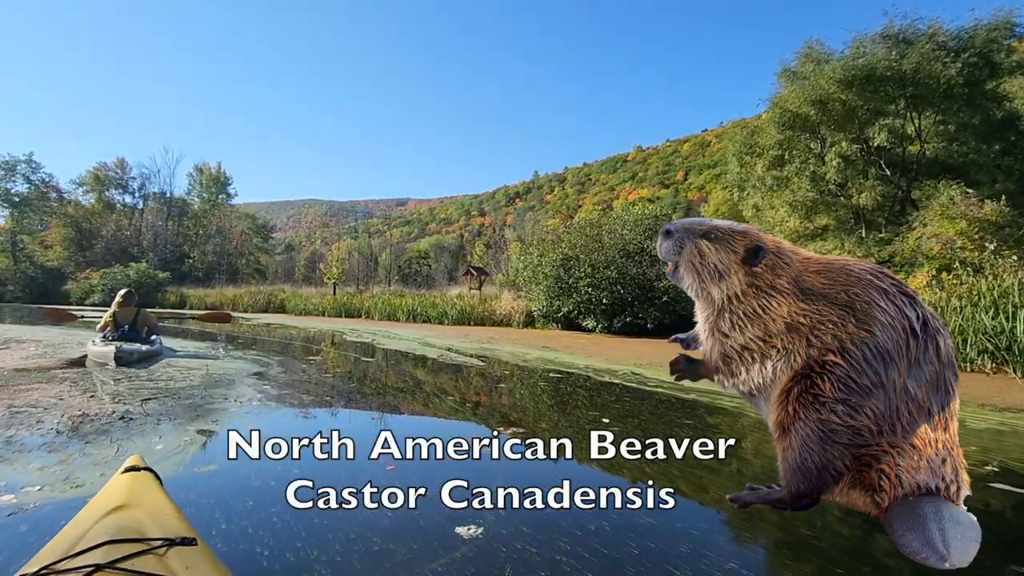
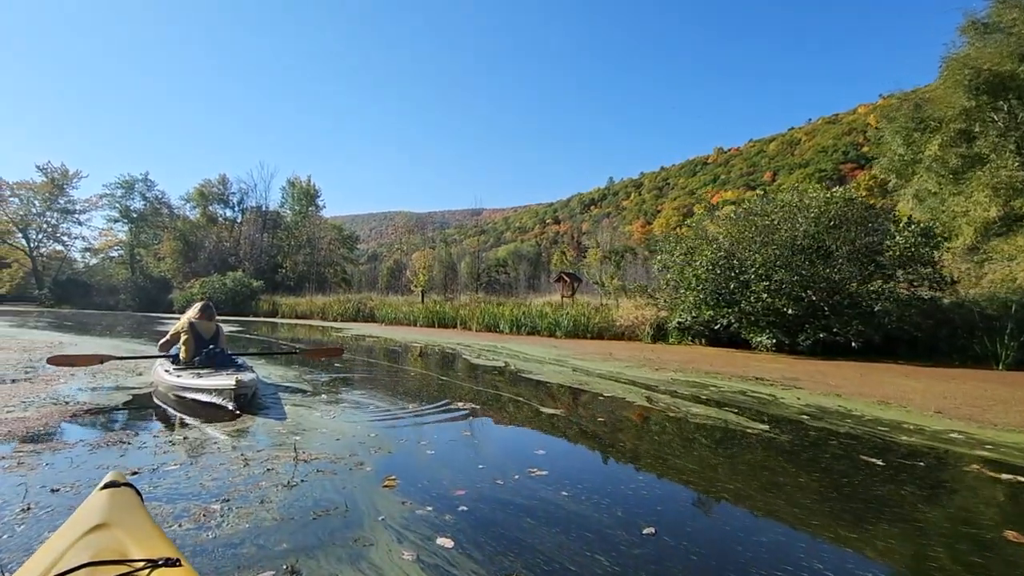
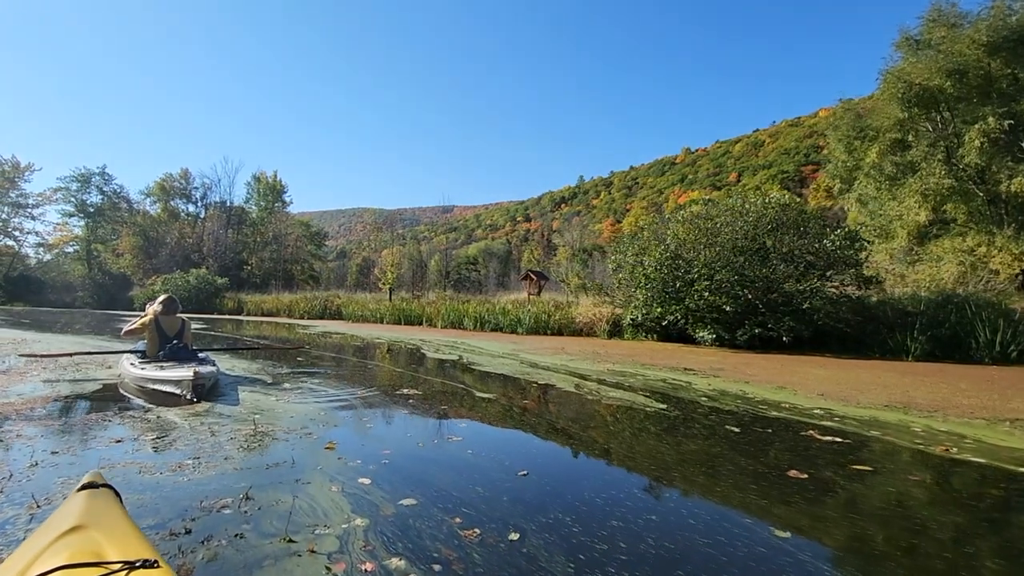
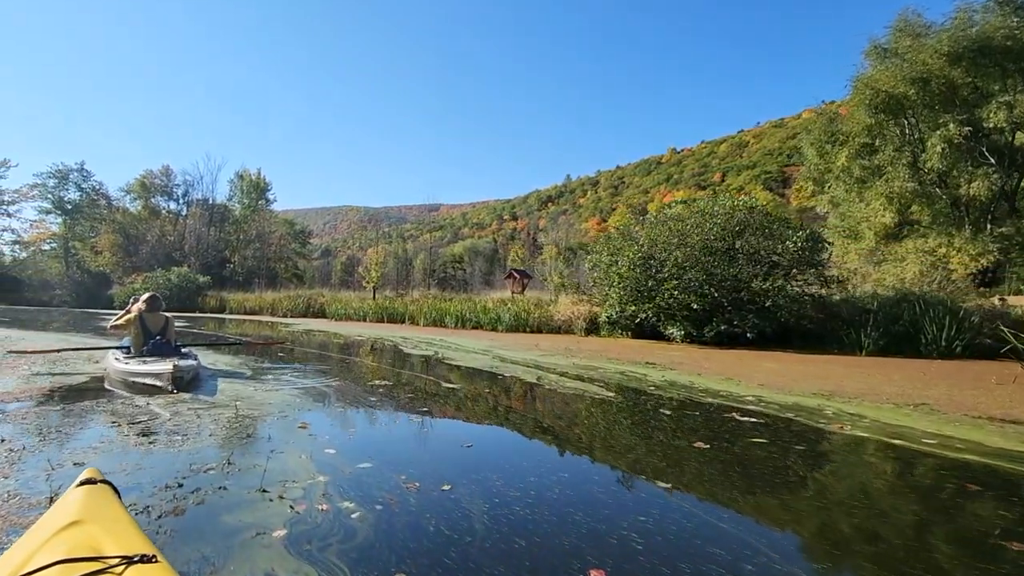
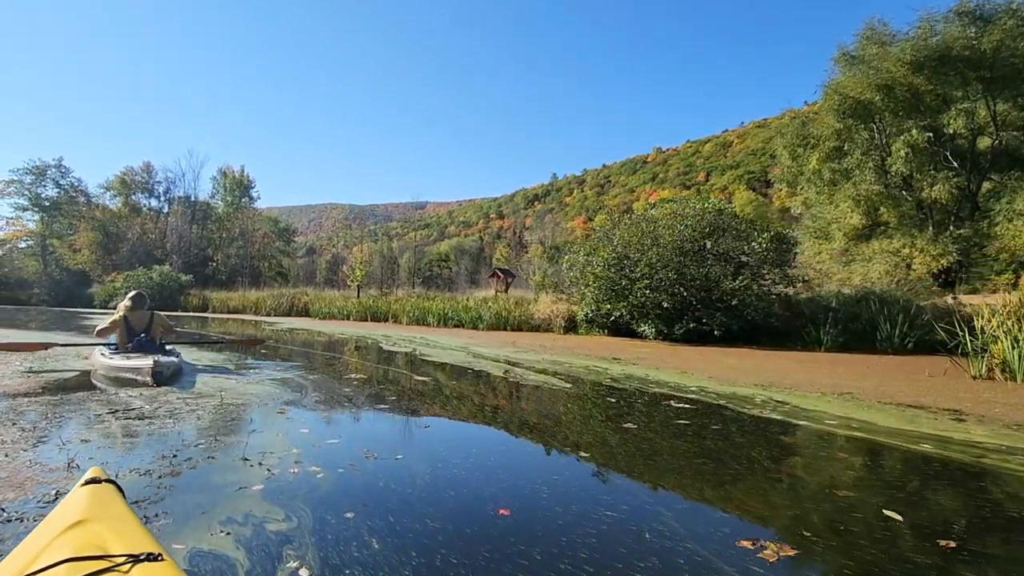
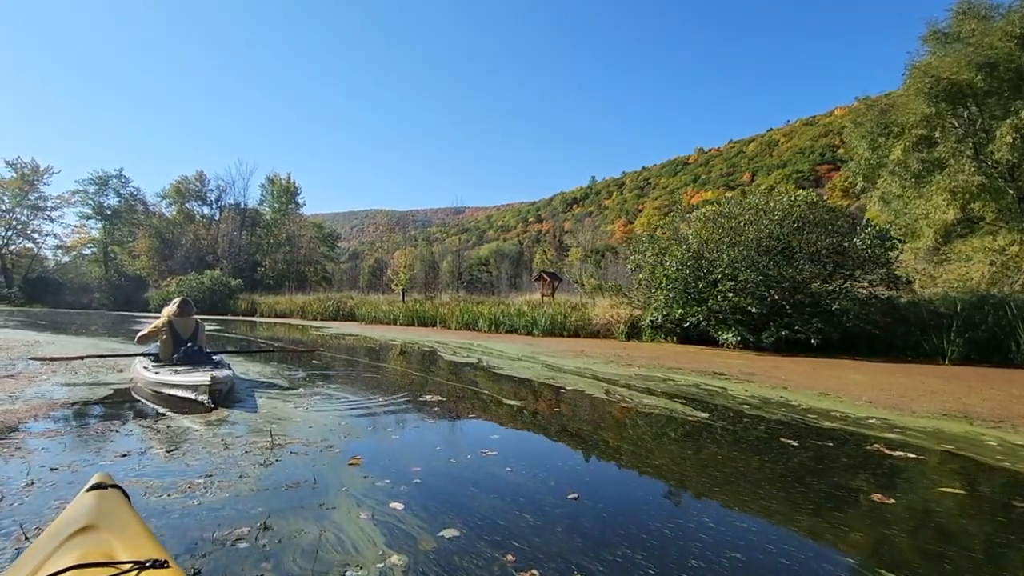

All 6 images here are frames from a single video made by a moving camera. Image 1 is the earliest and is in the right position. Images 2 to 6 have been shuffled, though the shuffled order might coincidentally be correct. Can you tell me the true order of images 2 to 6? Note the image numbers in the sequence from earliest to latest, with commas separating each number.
5, 4, 3, 6, 2
